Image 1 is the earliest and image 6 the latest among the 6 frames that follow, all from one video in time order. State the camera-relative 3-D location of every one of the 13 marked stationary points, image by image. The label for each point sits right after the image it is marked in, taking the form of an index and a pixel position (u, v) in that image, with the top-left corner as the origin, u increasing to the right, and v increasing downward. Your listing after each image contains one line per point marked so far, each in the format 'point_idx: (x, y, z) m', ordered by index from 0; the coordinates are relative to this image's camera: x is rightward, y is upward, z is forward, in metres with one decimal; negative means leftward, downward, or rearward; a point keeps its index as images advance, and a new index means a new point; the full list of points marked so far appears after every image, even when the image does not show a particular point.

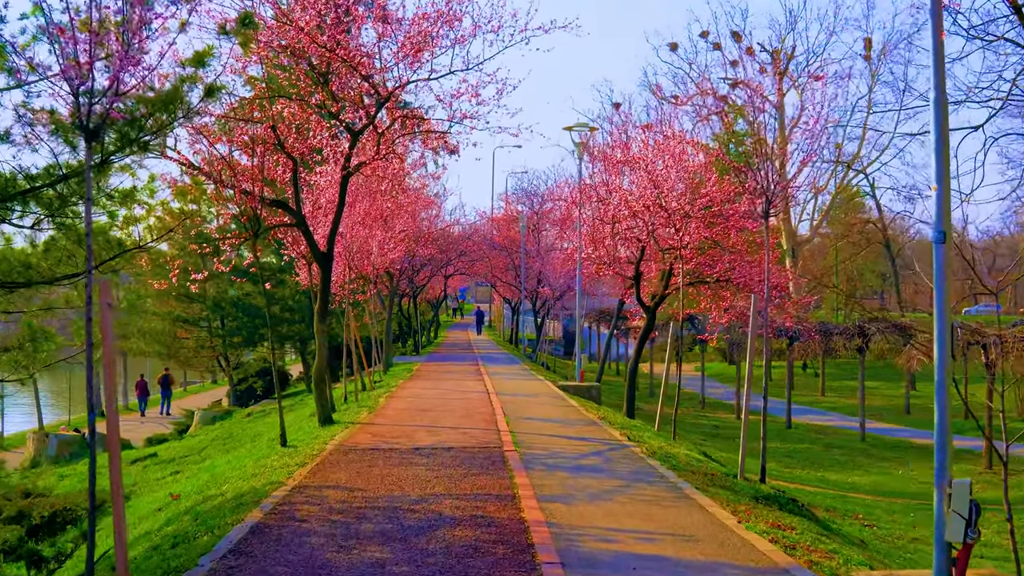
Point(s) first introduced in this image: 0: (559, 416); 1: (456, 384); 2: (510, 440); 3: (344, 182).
0: (+0.7, -1.9, +12.4) m
1: (-1.2, -2.1, +18.0) m
2: (0.0, -1.8, +9.9) m
3: (-2.6, +1.7, +12.7) m
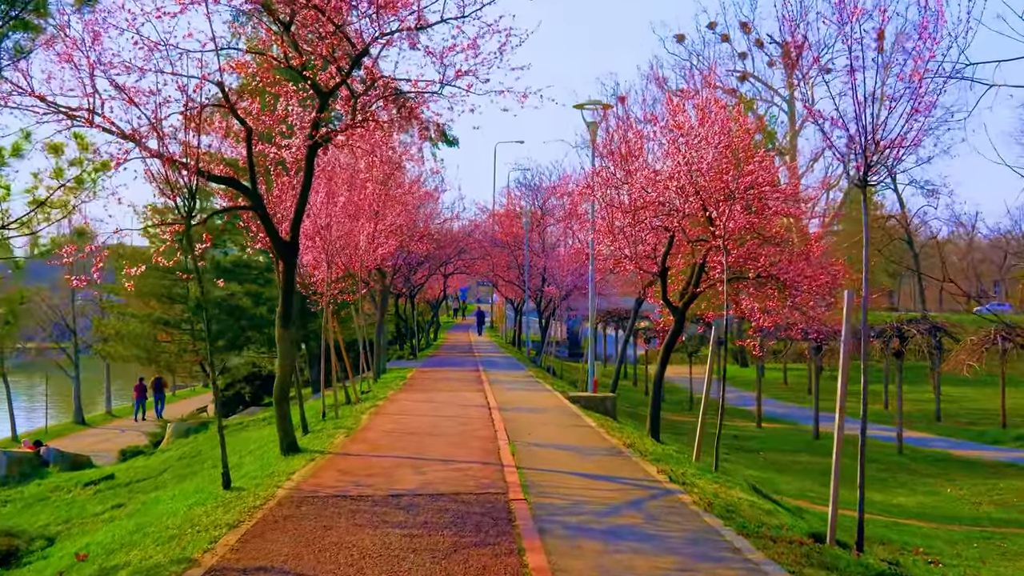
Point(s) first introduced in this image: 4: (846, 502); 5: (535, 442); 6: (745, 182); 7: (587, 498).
0: (+0.8, -1.9, +10.1) m
1: (-1.1, -2.1, +15.7) m
2: (+0.1, -1.8, +7.6) m
3: (-2.5, +1.7, +10.5) m
4: (+7.1, -4.6, +17.8) m
5: (+0.3, -1.9, +10.2) m
6: (+3.3, +1.5, +11.8) m
7: (+0.6, -1.8, +7.1) m
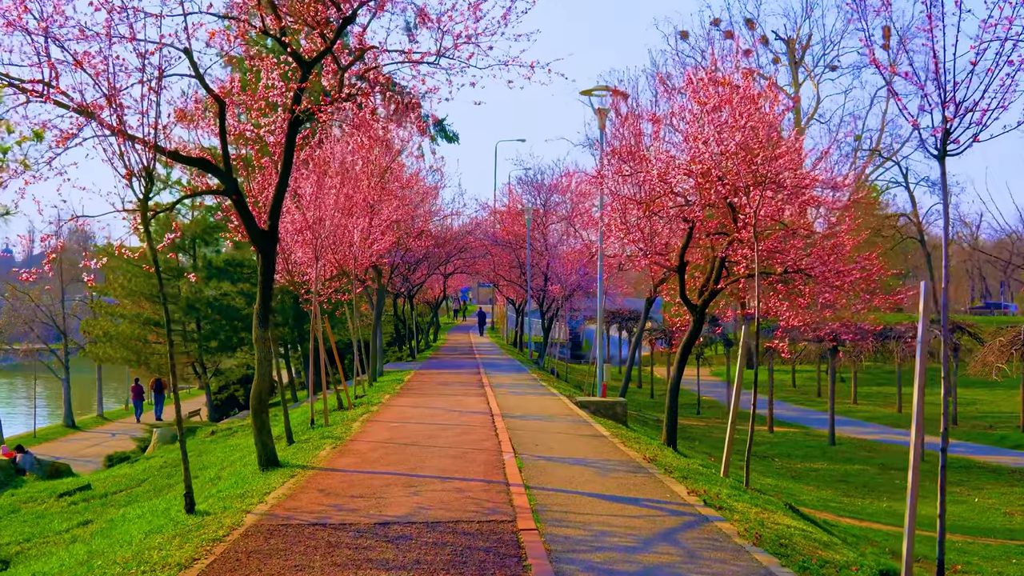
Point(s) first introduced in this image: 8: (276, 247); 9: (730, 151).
0: (+0.8, -1.8, +9.1) m
1: (-1.1, -2.0, +14.6) m
2: (+0.1, -1.7, +6.5) m
3: (-2.5, +1.8, +9.4) m
4: (+7.2, -4.5, +16.8) m
5: (+0.3, -1.8, +9.1) m
6: (+3.4, +1.6, +10.7) m
7: (+0.7, -1.7, +6.0) m
8: (-2.5, +0.5, +9.1) m
9: (+2.9, +1.8, +11.3) m
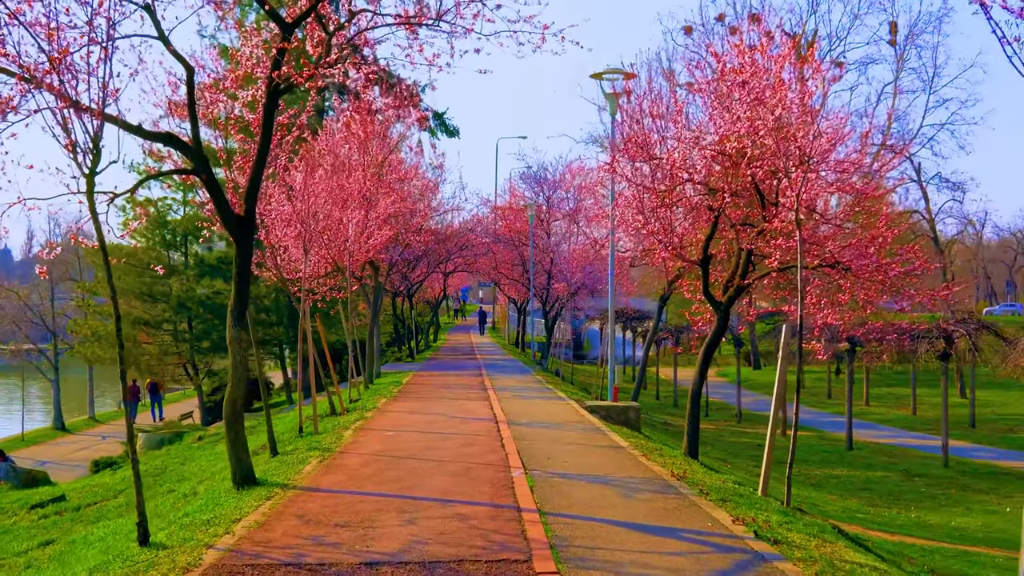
0: (+0.9, -1.7, +8.0) m
1: (-1.0, -1.9, +13.6) m
2: (+0.2, -1.6, +5.5) m
3: (-2.4, +1.9, +8.3) m
4: (+7.3, -4.5, +15.7) m
5: (+0.4, -1.8, +8.0) m
6: (+3.5, +1.7, +9.7) m
7: (+0.8, -1.7, +4.9) m
8: (-2.5, +0.5, +8.0) m
9: (+3.0, +1.9, +10.2) m
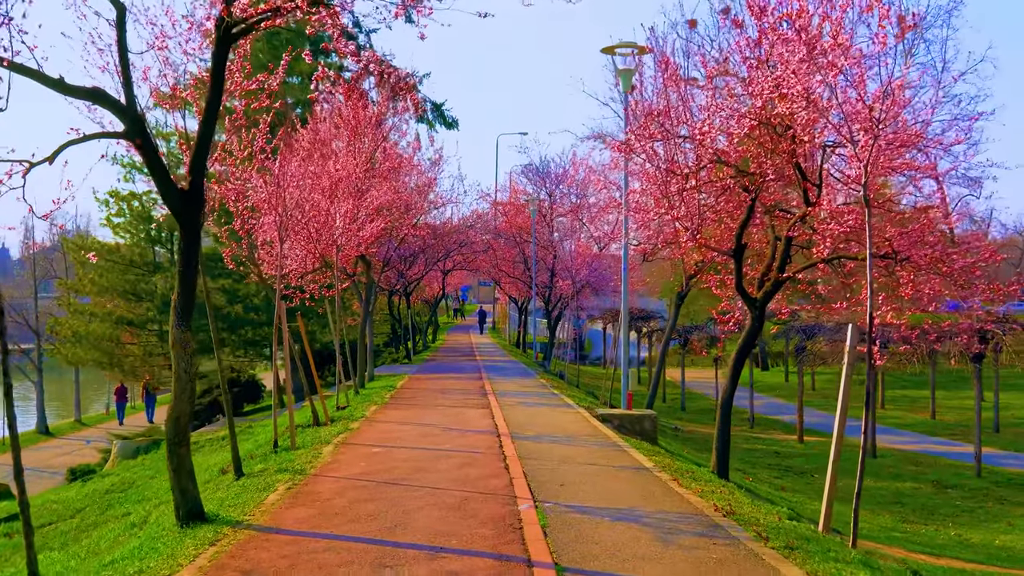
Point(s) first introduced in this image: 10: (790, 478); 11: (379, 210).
0: (+1.0, -1.7, +6.5) m
1: (-0.9, -1.9, +12.1) m
2: (+0.3, -1.6, +4.0) m
3: (-2.3, +1.9, +6.9) m
4: (+7.4, -4.4, +14.2) m
5: (+0.5, -1.7, +6.6) m
6: (+3.5, +1.7, +8.2) m
7: (+0.9, -1.6, +3.5) m
8: (-2.4, +0.6, +6.6) m
9: (+3.1, +2.0, +8.7) m
10: (+6.3, -4.3, +18.8) m
11: (-3.1, +1.8, +19.9) m
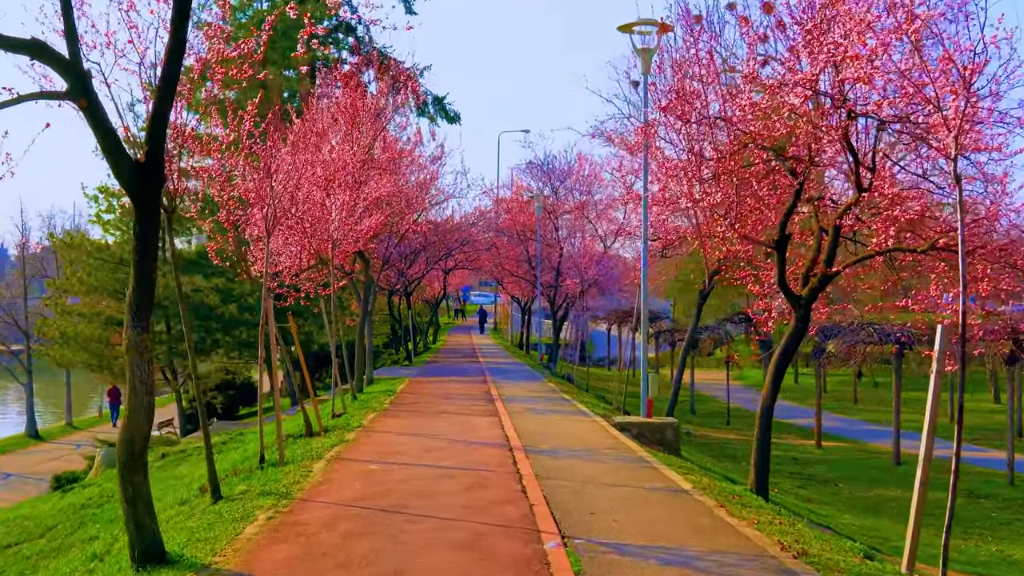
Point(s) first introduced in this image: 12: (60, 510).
0: (+1.1, -1.6, +5.5) m
1: (-0.8, -1.8, +11.0) m
2: (+0.4, -1.5, +3.0) m
3: (-2.2, +2.0, +5.8) m
4: (+7.5, -4.4, +13.2) m
5: (+0.6, -1.6, +5.5) m
6: (+3.7, +1.8, +7.2) m
7: (+1.0, -1.5, +2.4) m
8: (-2.3, +0.6, +5.5) m
9: (+3.2, +2.0, +7.7) m
10: (+6.4, -4.3, +17.7) m
11: (-3.0, +1.8, +18.8) m
12: (-7.0, -3.5, +13.1) m
